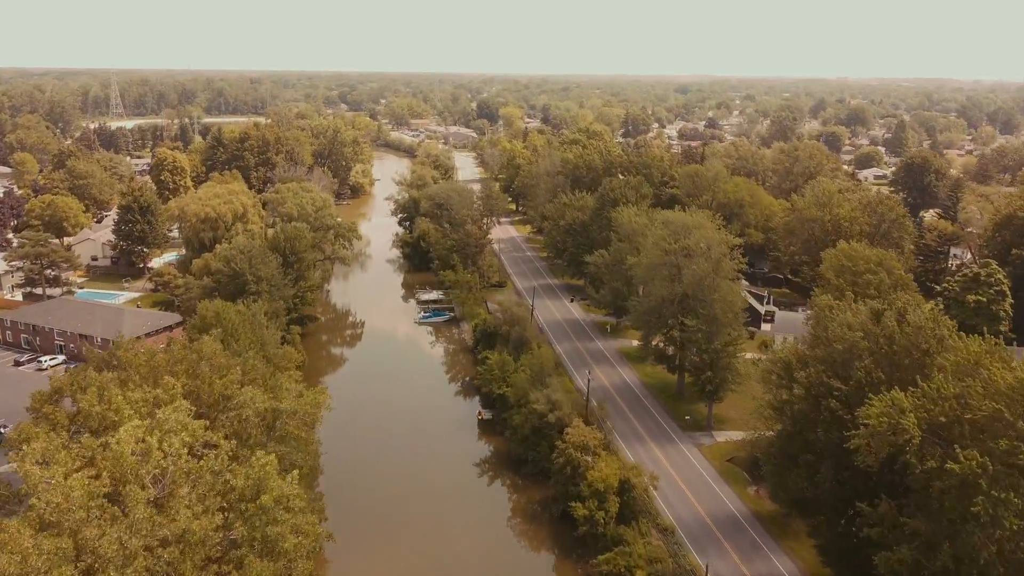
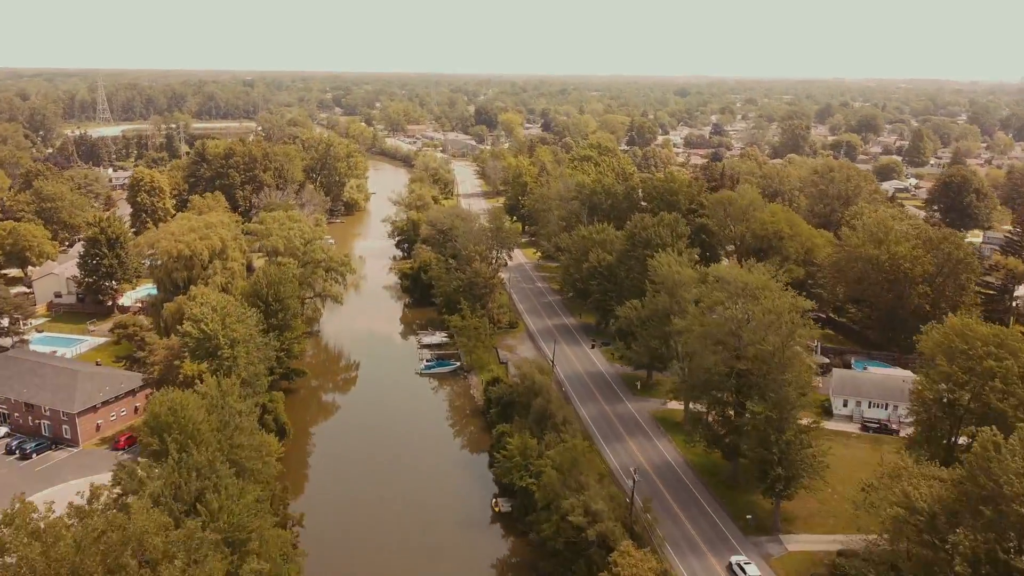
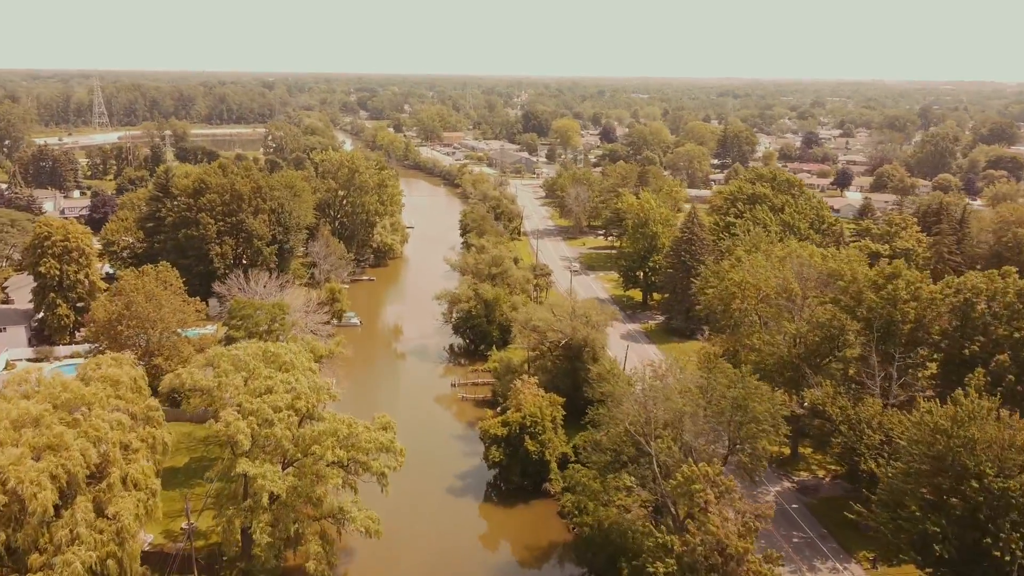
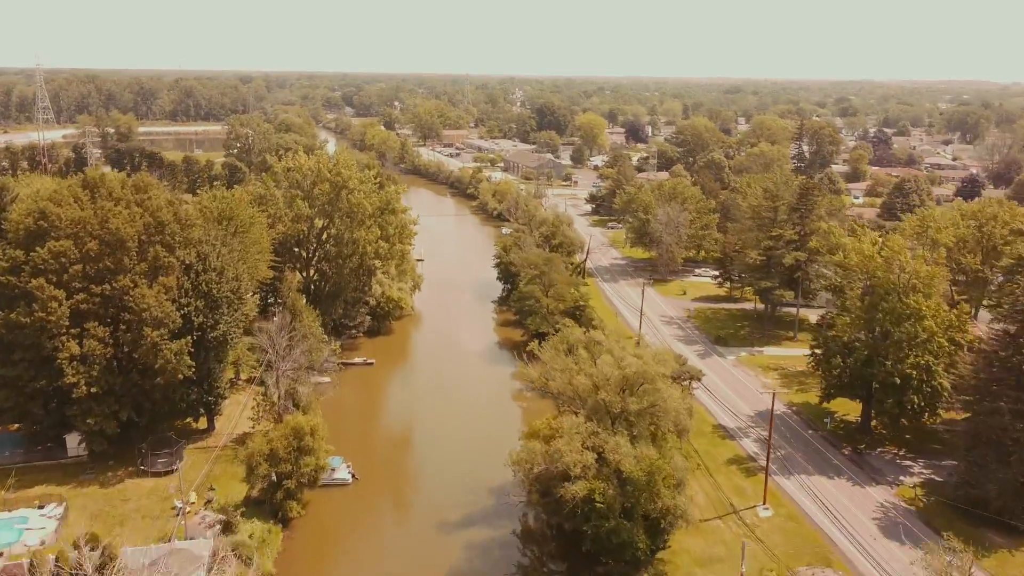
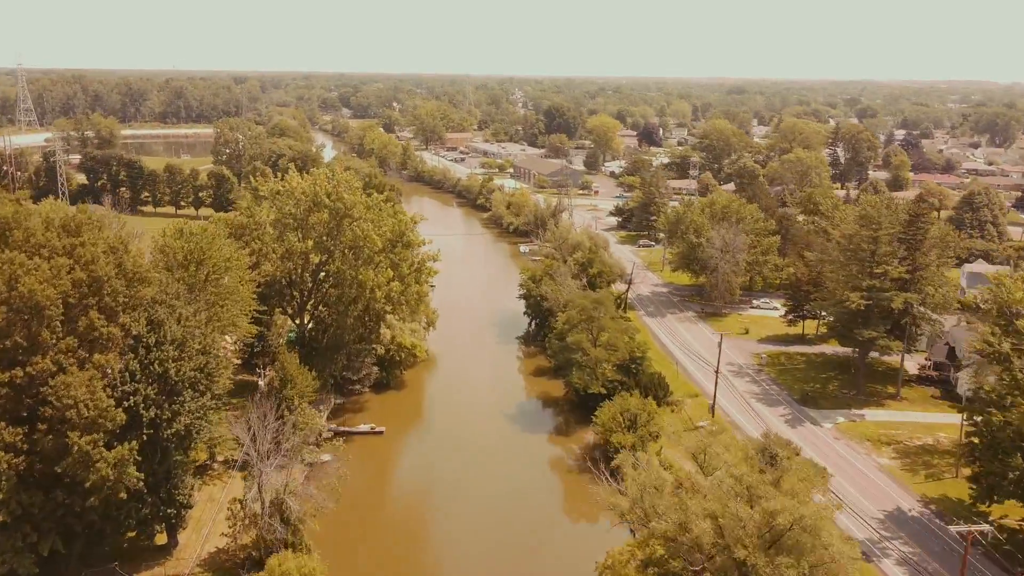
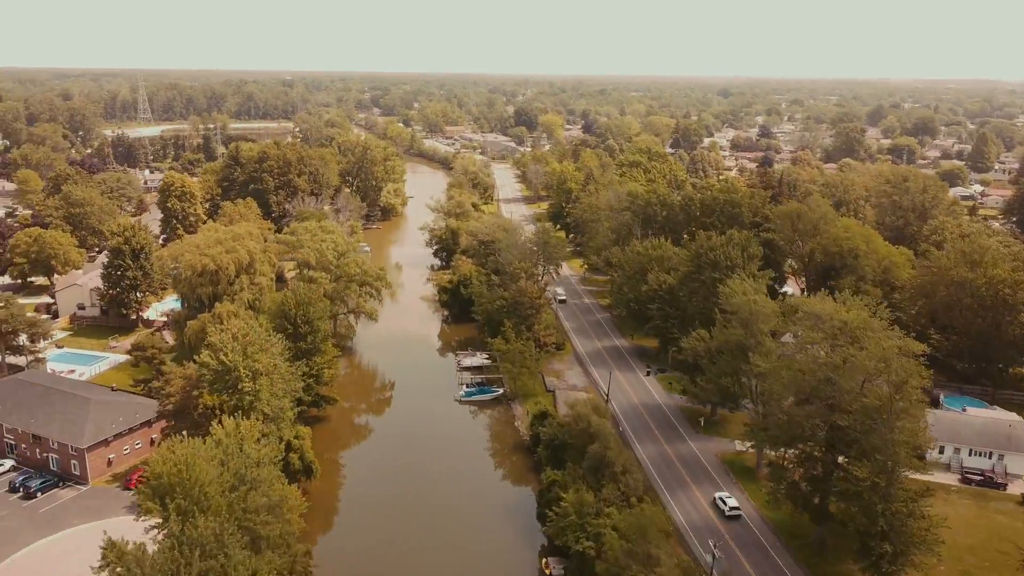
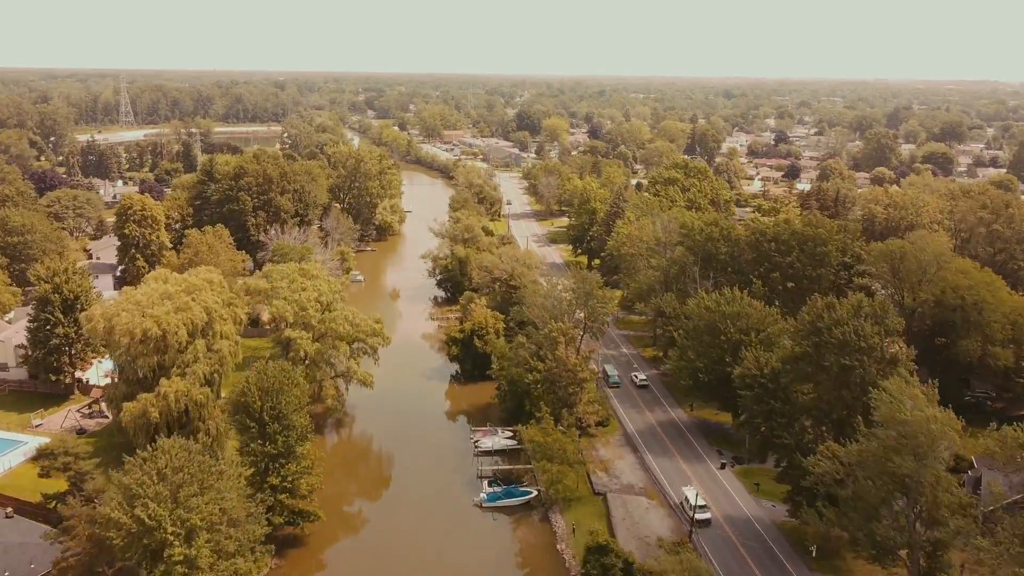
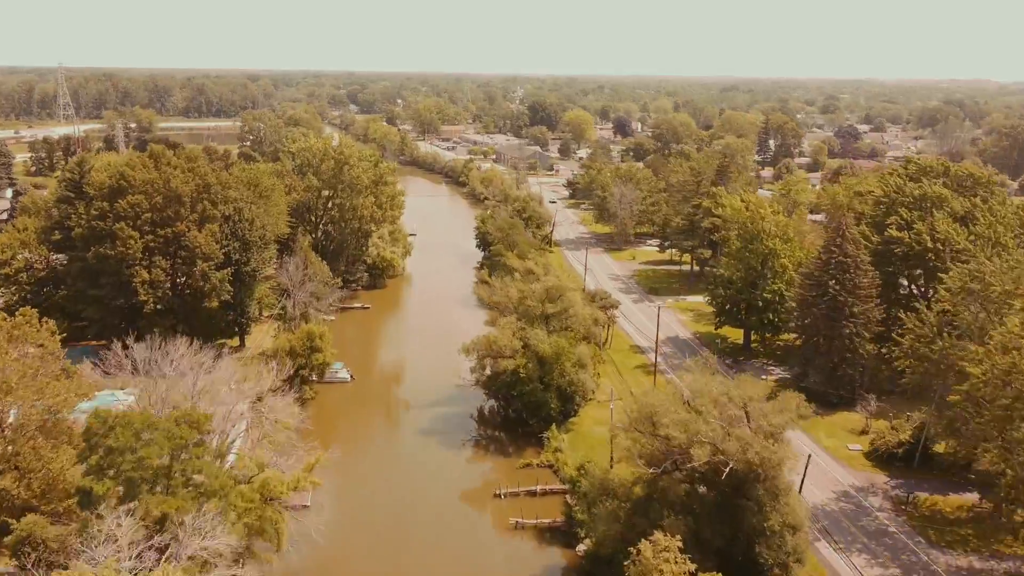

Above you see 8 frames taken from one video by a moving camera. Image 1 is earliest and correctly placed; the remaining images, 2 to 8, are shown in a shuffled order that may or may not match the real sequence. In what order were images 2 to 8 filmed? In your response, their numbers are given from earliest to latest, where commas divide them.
2, 6, 7, 3, 8, 4, 5
